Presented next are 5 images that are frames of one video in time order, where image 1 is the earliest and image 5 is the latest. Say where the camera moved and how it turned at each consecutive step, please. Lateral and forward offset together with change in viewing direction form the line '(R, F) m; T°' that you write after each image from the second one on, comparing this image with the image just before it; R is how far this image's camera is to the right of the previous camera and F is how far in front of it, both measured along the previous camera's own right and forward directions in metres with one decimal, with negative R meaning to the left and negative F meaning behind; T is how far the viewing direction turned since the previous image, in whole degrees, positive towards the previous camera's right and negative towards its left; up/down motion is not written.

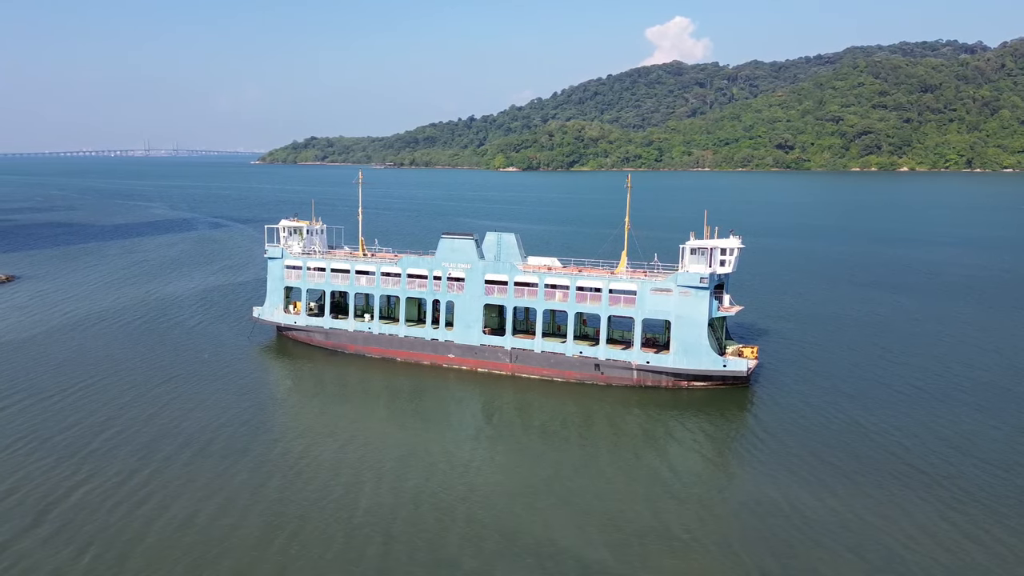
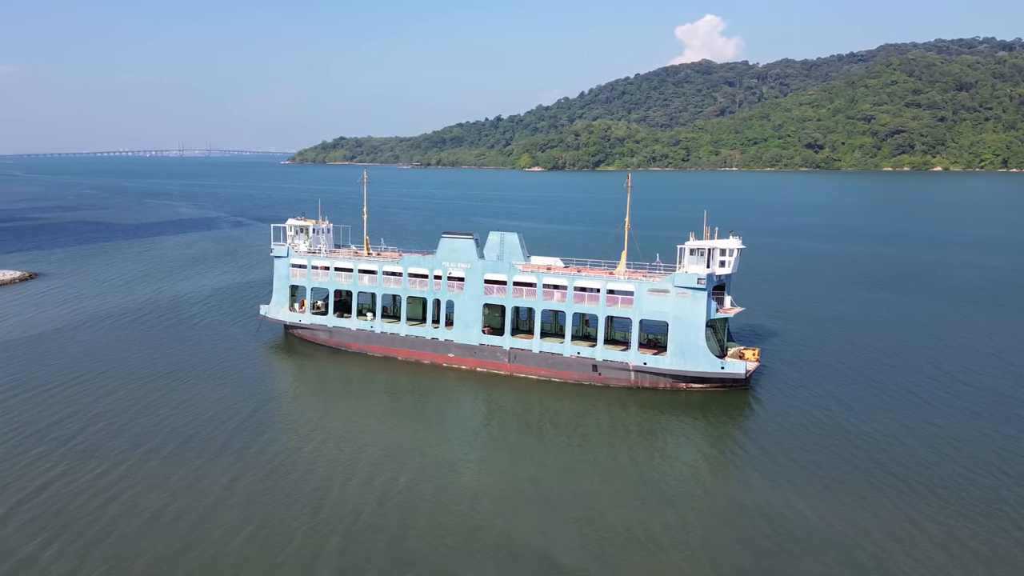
(+1.3, +0.1) m; -2°
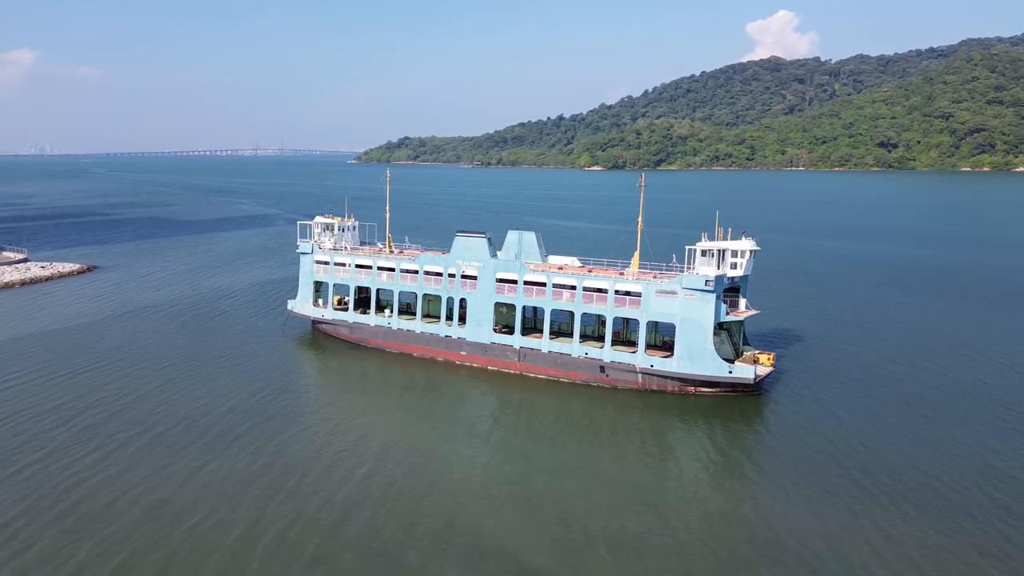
(+2.4, +0.1) m; -5°
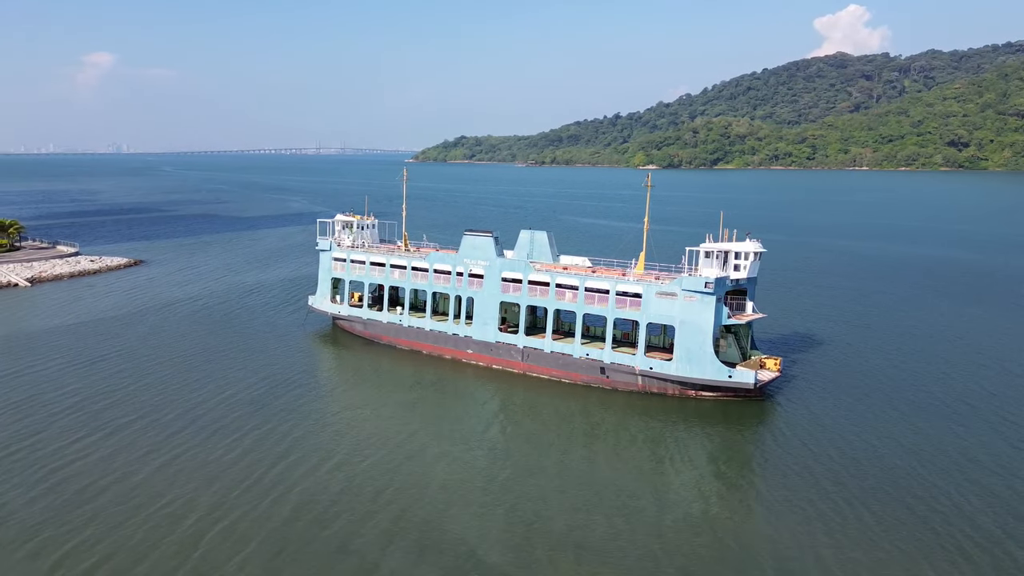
(+2.4, +0.1) m; -4°
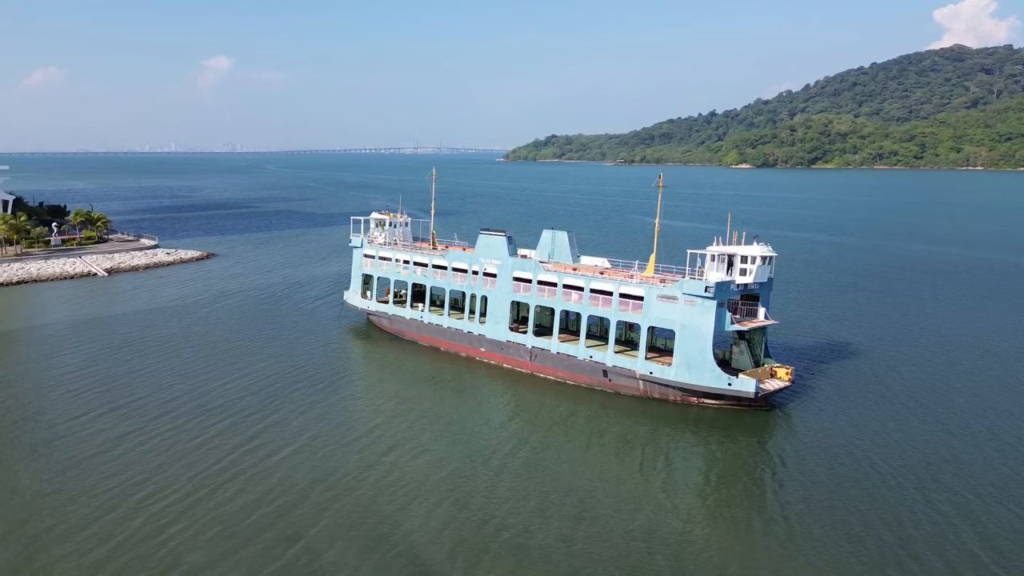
(+3.9, +0.2) m; -7°
